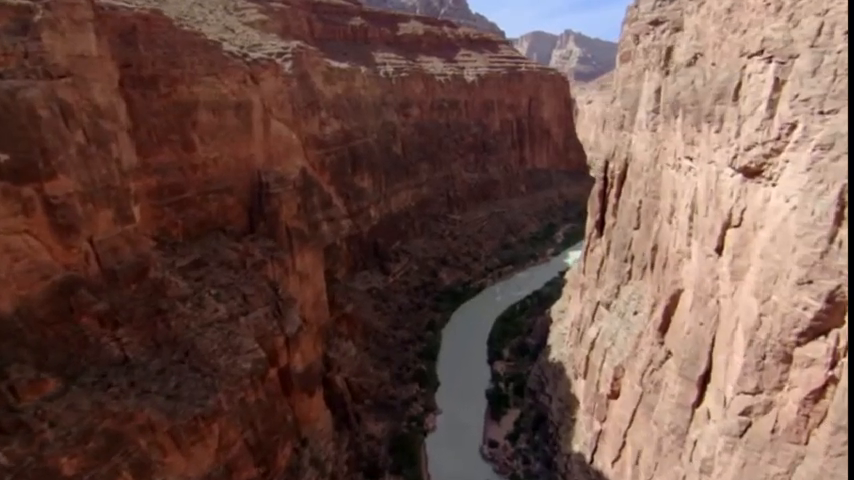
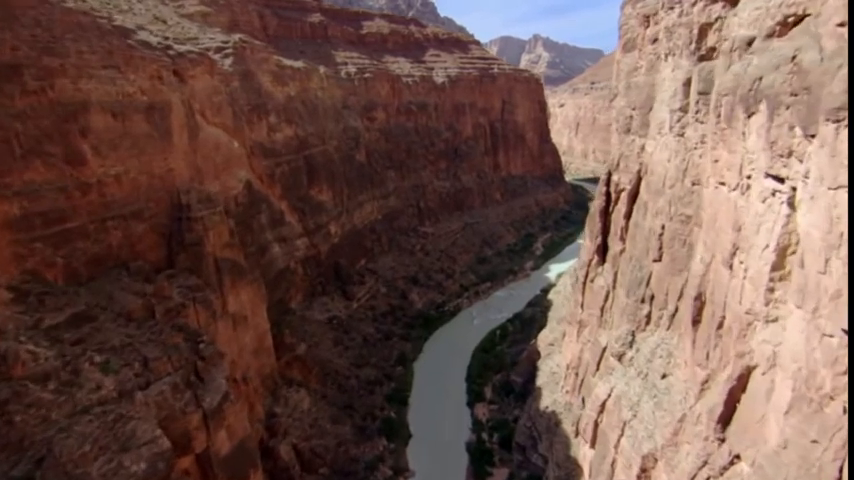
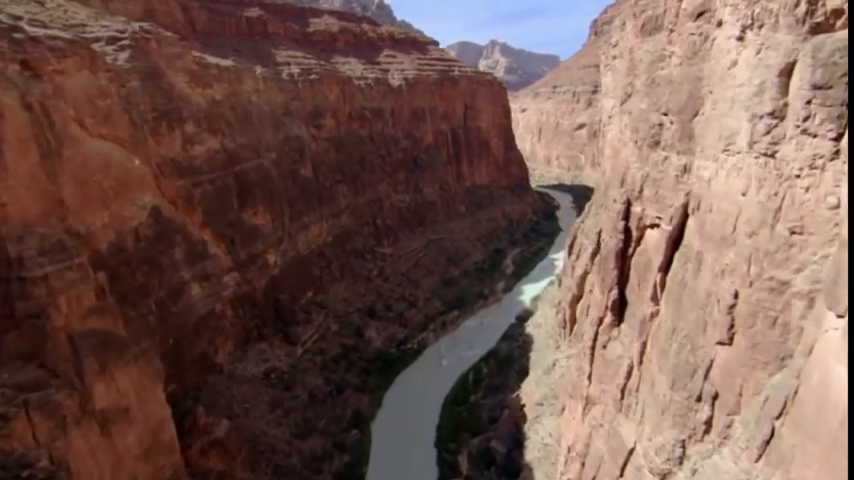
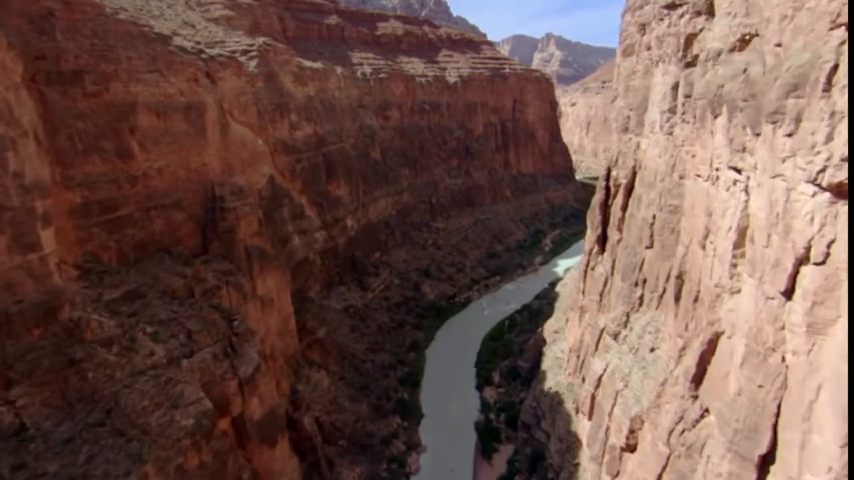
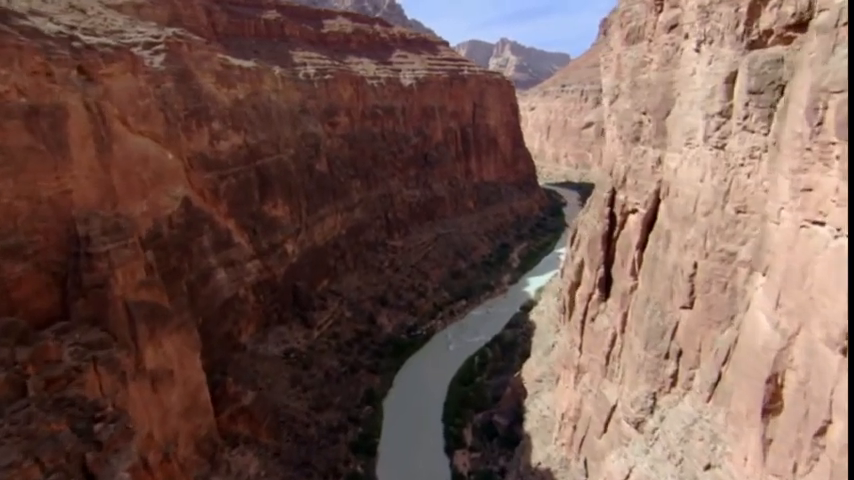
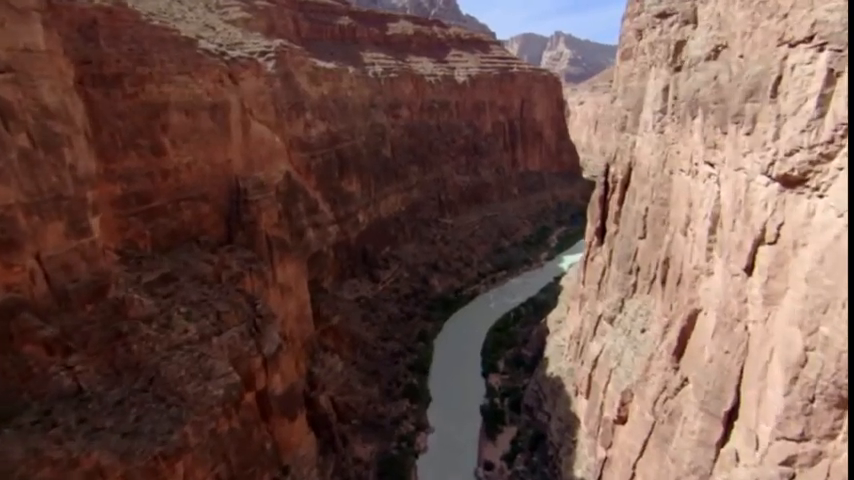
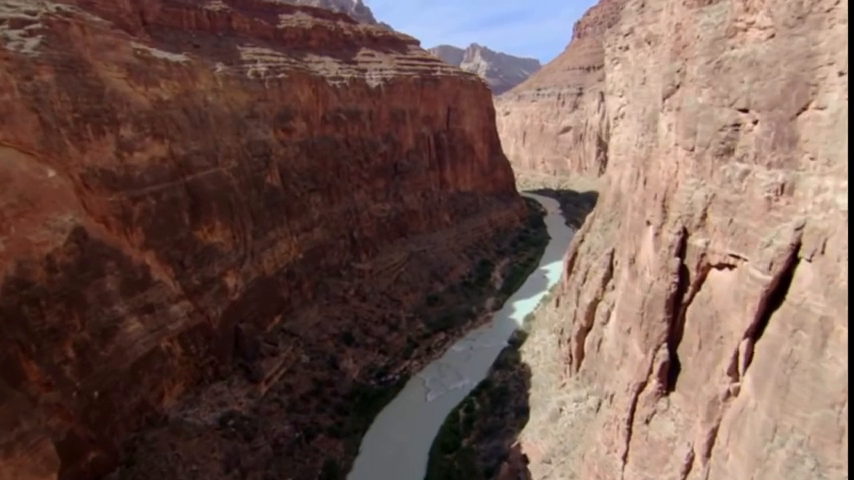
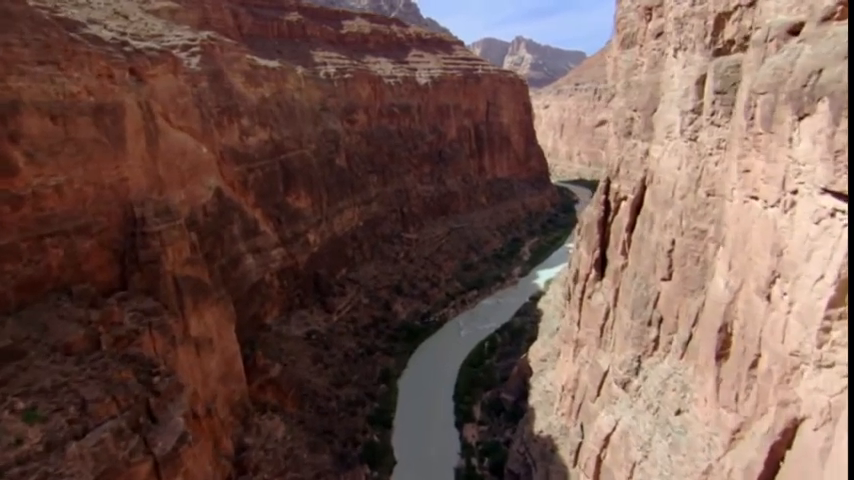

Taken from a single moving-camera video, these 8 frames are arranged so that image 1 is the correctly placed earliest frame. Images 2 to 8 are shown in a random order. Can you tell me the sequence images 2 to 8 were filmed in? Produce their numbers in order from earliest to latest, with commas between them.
6, 4, 2, 8, 5, 3, 7
